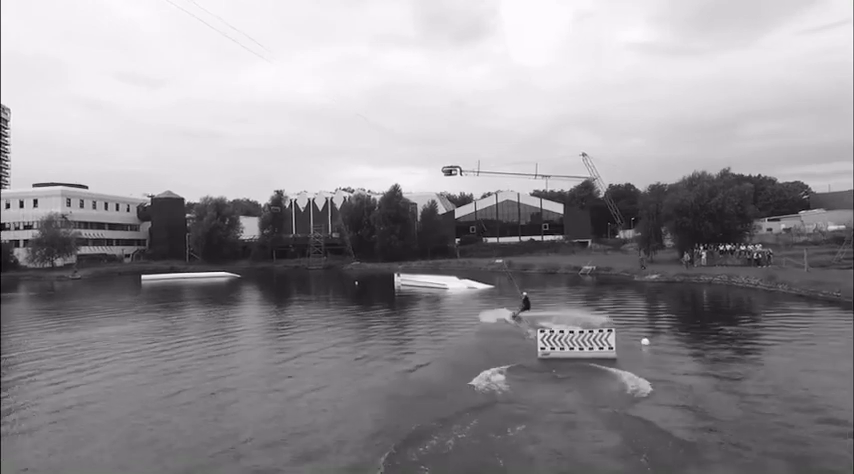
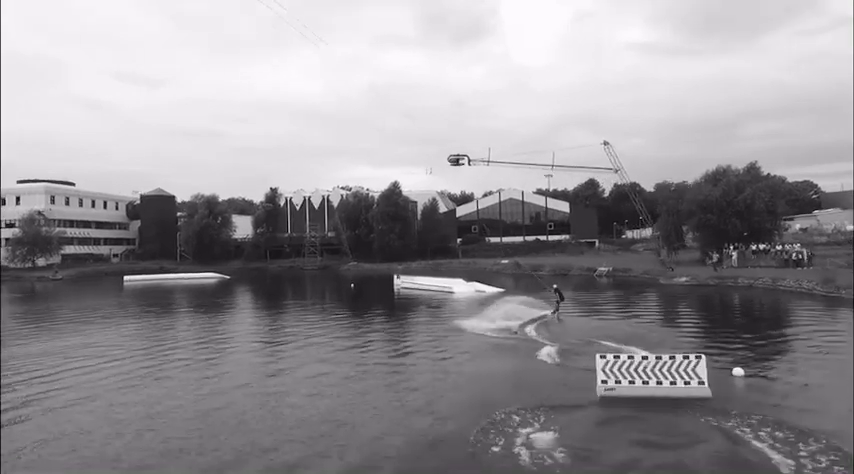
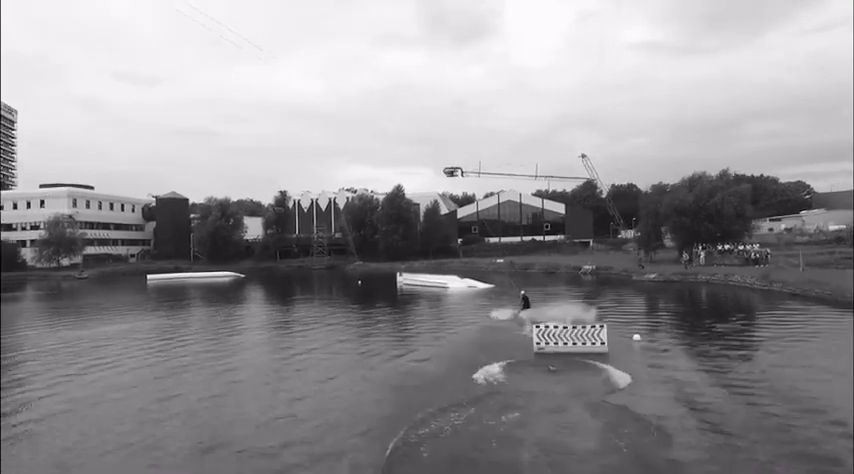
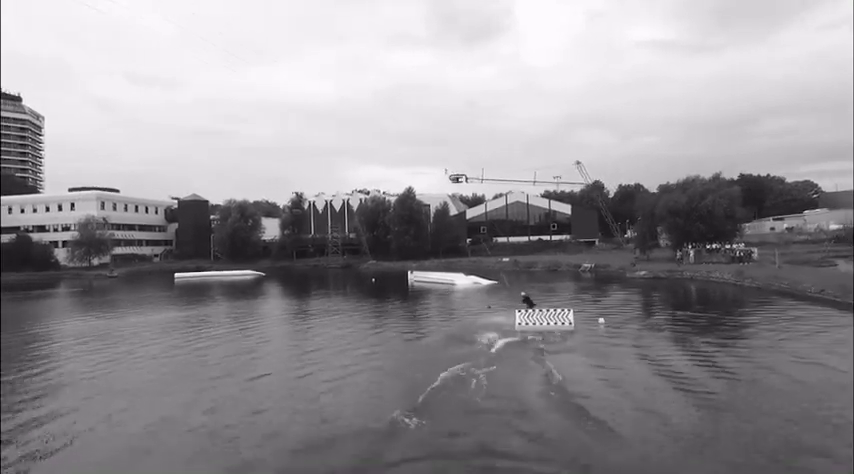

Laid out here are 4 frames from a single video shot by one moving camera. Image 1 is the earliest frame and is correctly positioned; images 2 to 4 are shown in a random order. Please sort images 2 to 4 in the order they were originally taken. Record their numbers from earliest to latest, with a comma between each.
2, 3, 4
